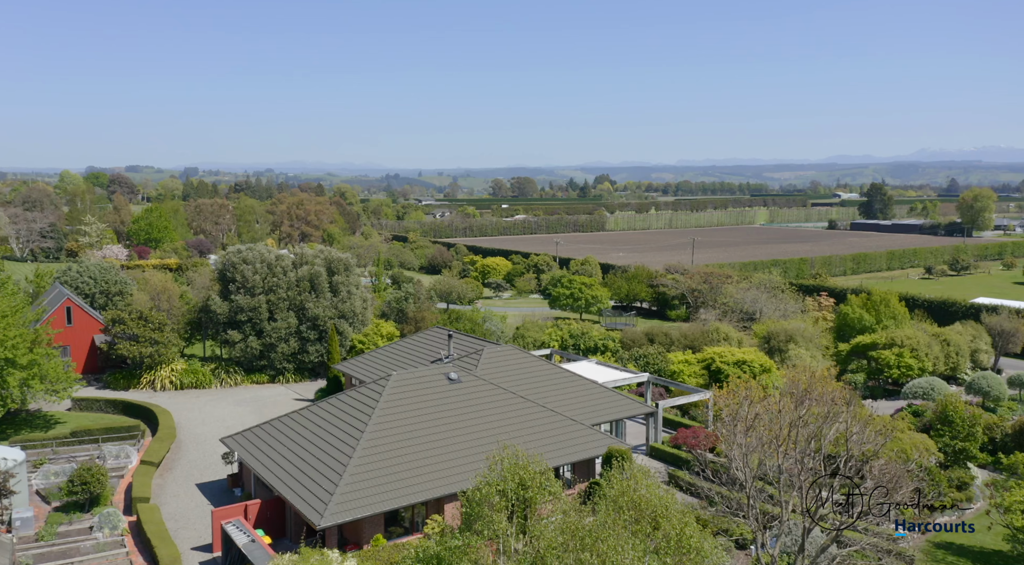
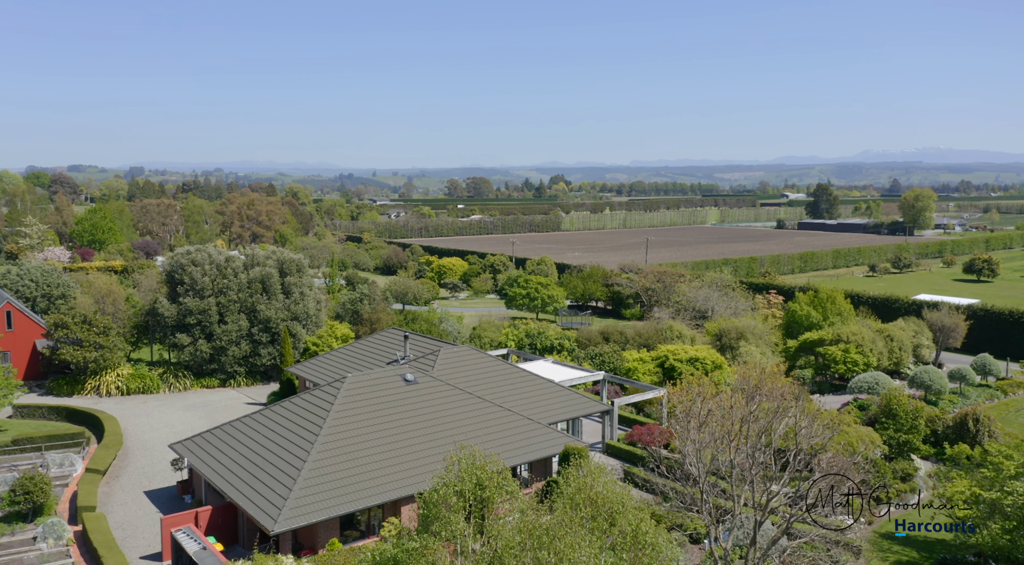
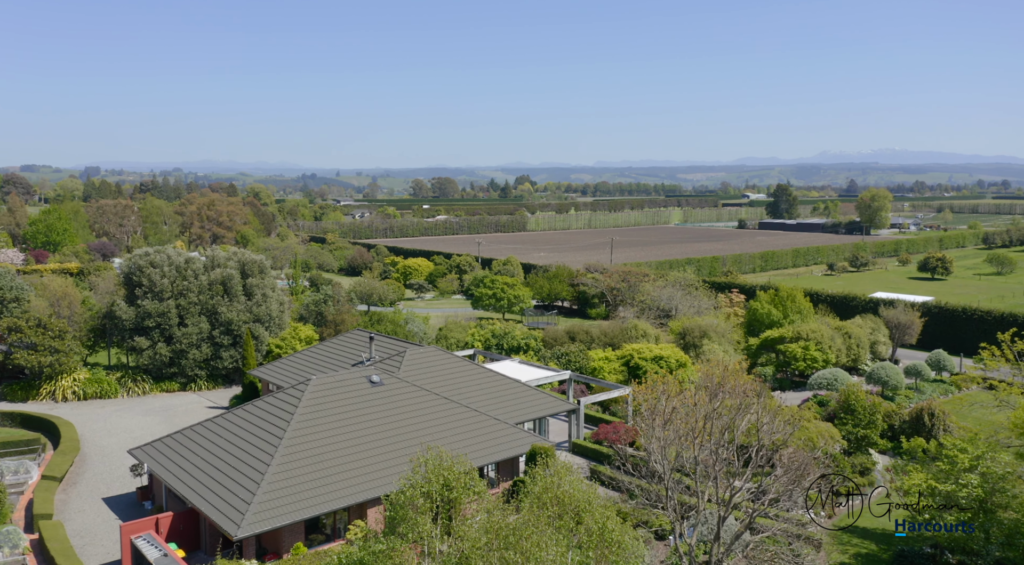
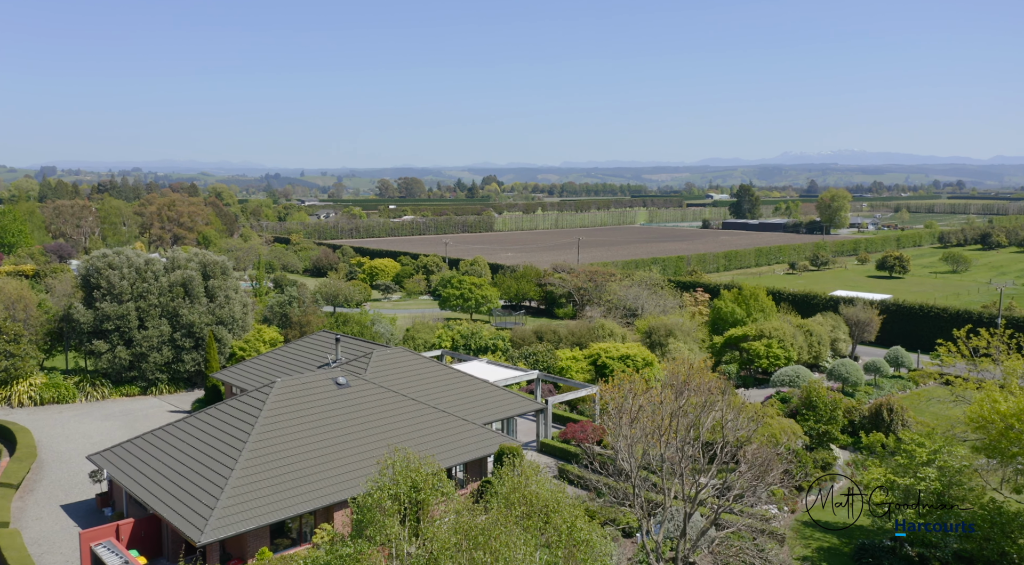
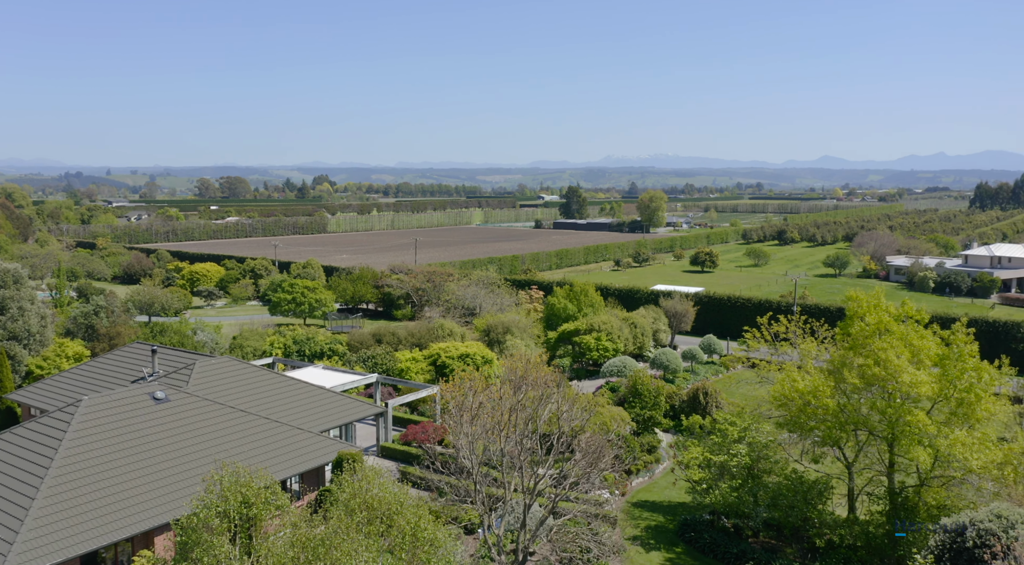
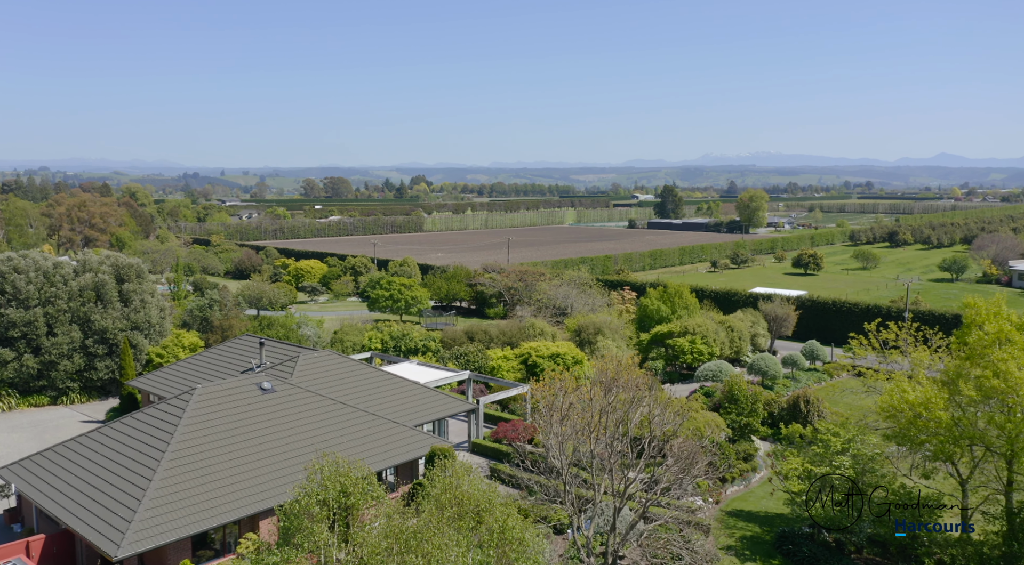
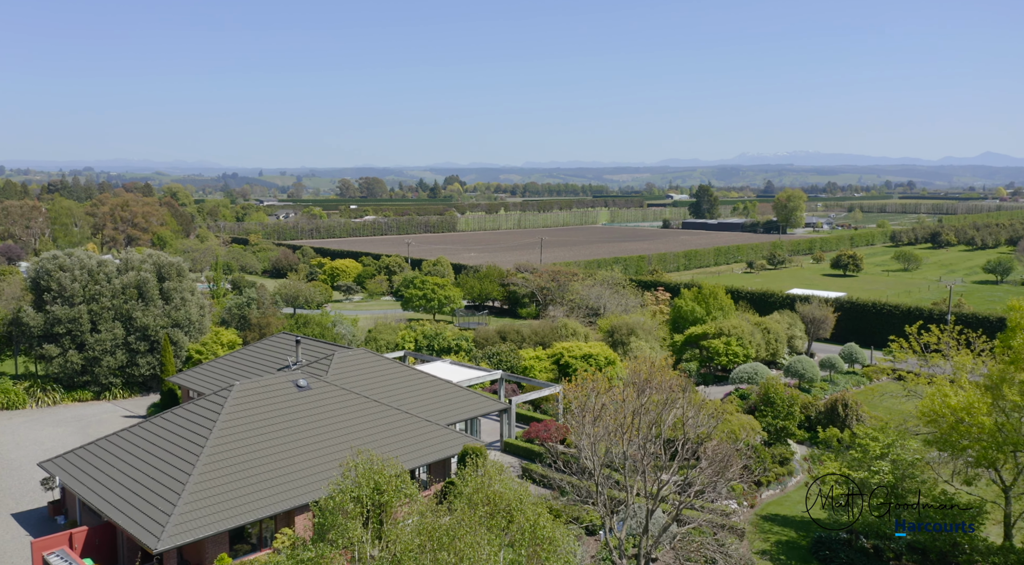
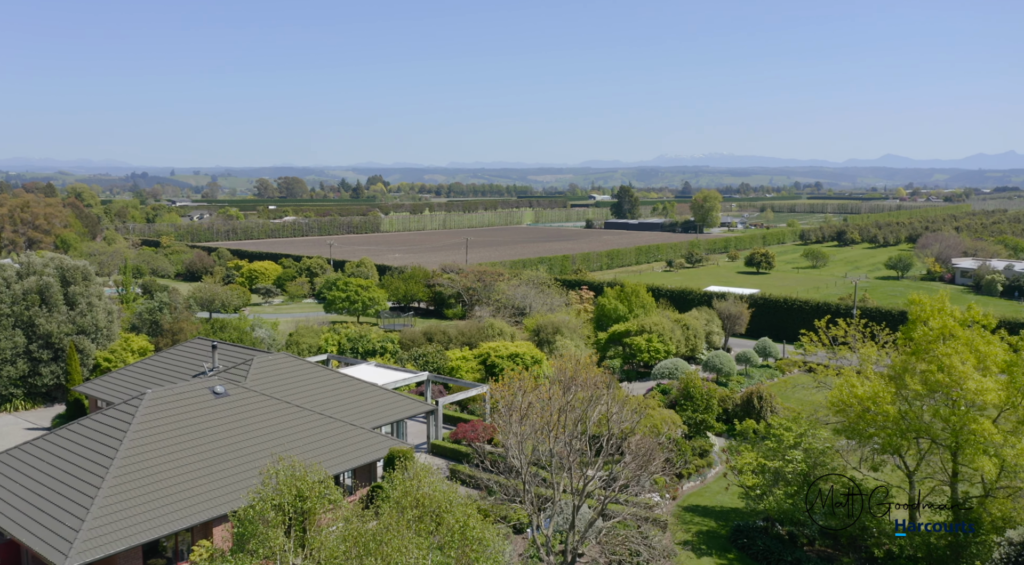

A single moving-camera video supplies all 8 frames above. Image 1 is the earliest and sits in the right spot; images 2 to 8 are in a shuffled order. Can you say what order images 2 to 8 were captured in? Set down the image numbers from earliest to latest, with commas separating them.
2, 3, 4, 7, 6, 8, 5
